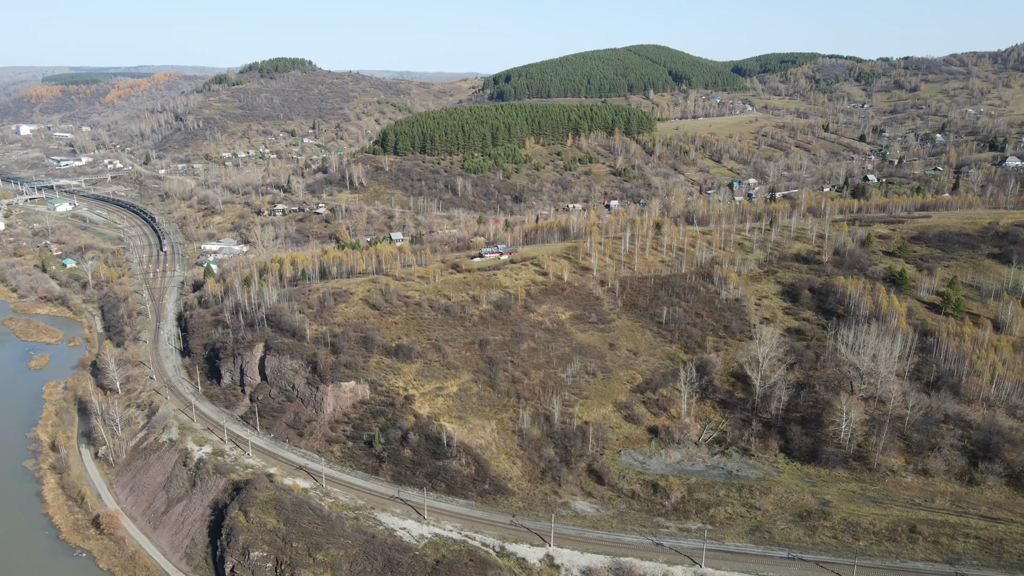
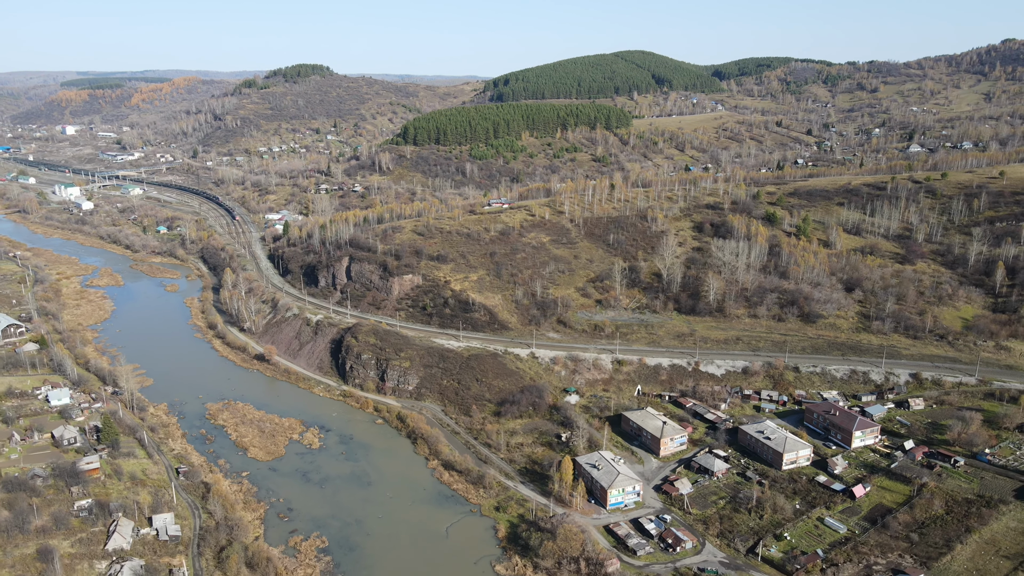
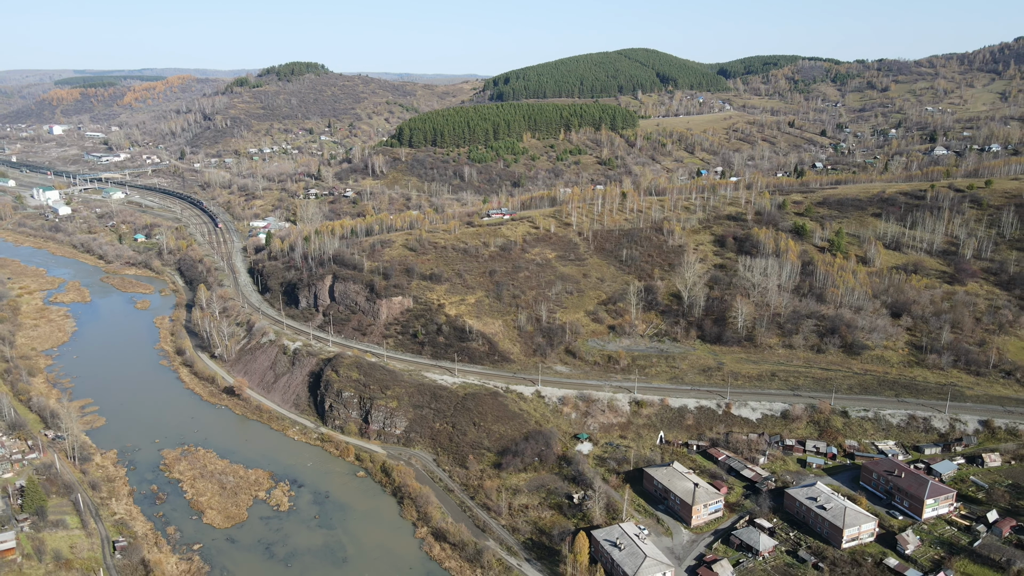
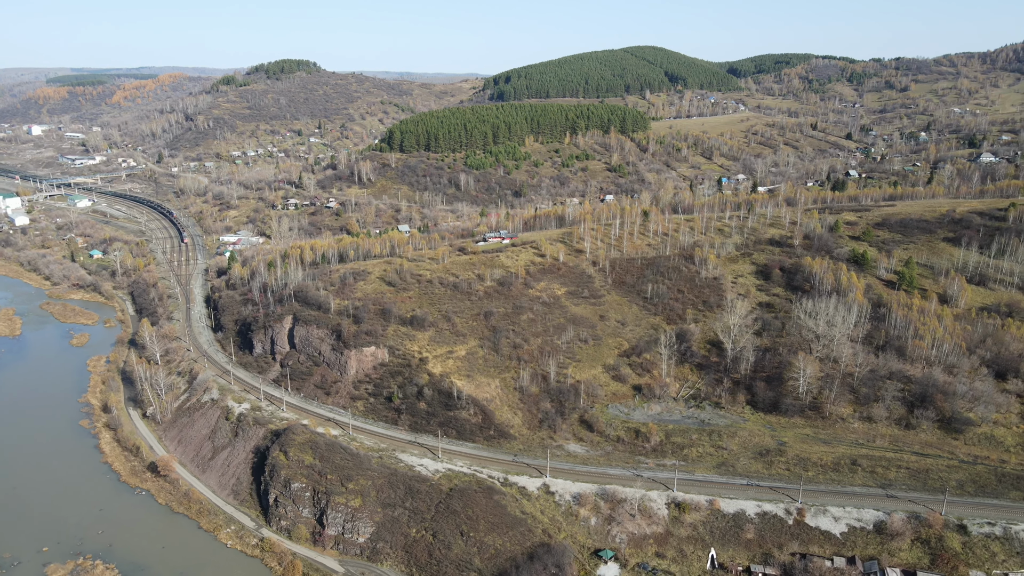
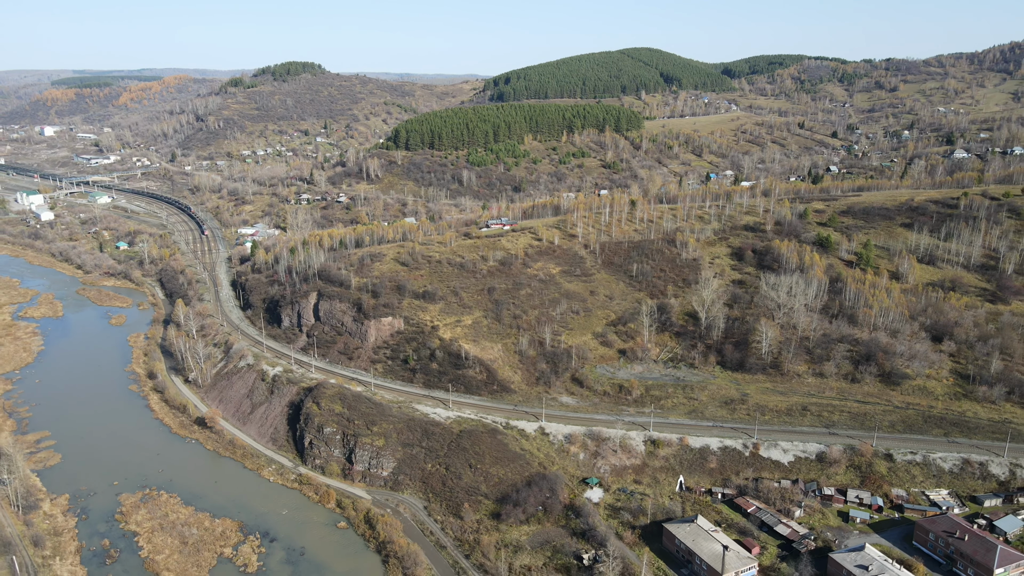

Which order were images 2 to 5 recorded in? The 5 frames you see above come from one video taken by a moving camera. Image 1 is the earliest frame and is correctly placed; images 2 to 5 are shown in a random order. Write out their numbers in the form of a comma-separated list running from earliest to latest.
4, 5, 3, 2
